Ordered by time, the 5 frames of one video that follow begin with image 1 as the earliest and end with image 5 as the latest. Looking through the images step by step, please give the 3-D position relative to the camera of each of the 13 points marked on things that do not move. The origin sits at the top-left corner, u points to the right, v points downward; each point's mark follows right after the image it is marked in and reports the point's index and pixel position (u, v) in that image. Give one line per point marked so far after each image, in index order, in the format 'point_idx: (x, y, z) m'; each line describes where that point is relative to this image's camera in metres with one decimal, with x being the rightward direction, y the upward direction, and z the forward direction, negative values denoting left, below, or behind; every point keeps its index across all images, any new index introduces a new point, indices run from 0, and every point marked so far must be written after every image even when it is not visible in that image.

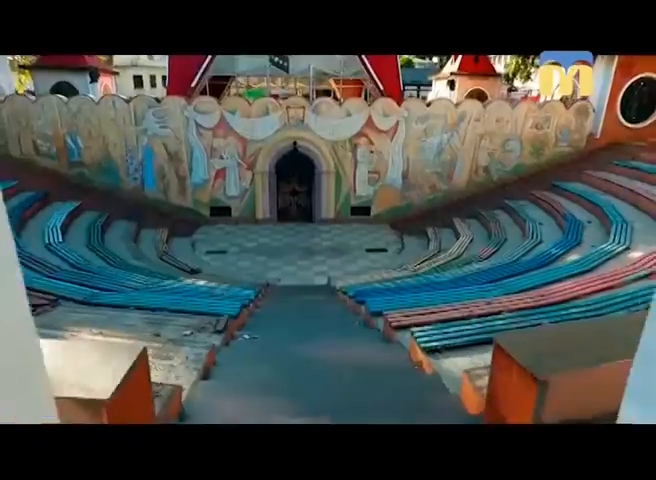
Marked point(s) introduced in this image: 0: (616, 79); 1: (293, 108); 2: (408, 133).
0: (+3.6, +1.9, +5.2) m
1: (-0.4, +1.6, +5.0) m
2: (+1.0, +1.4, +5.1) m
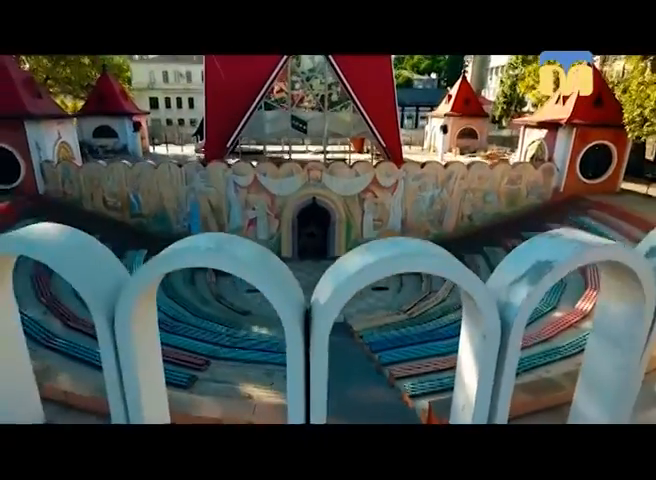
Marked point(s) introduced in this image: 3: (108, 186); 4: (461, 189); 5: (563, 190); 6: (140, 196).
0: (+3.8, +1.3, +6.3) m
1: (-0.2, +1.0, +6.1) m
2: (+1.2, +0.8, +6.2) m
3: (-3.2, +0.8, +5.9) m
4: (+2.1, +0.8, +6.3) m
5: (+3.6, +0.8, +6.2) m
6: (-2.8, +0.6, +5.9) m
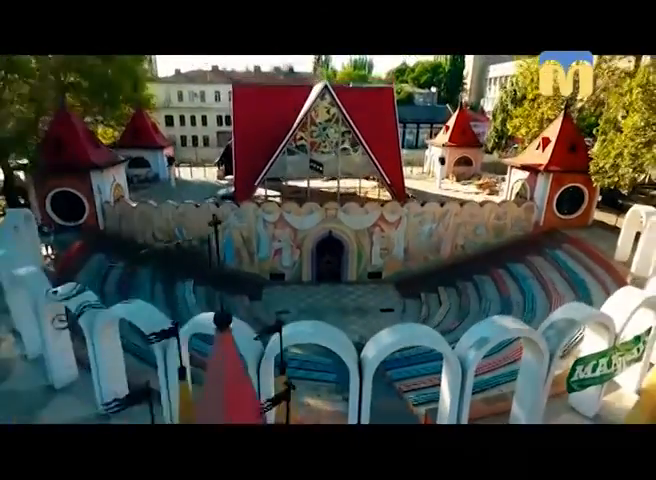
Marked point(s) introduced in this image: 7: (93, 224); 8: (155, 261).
0: (+4.0, +0.8, +7.4) m
1: (0.0, +0.6, +7.2) m
2: (+1.5, +0.3, +7.3) m
3: (-3.0, +0.3, +7.0) m
4: (+2.3, +0.3, +7.3) m
5: (+3.9, +0.3, +7.3) m
6: (-2.5, +0.1, +7.0) m
7: (-4.0, +0.3, +7.0) m
8: (-2.9, -0.3, +6.8) m
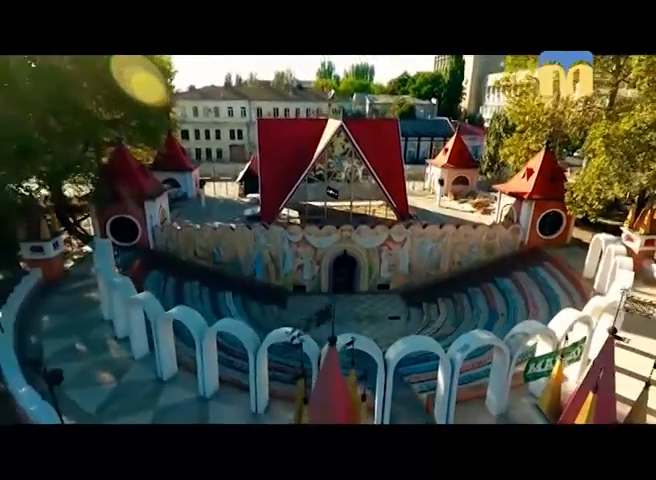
0: (+4.4, +0.5, +8.6) m
1: (+0.4, +0.2, +8.4) m
2: (+1.8, 0.0, +8.5) m
3: (-2.6, 0.0, +8.2) m
4: (+2.7, -0.1, +8.6) m
5: (+4.2, -0.1, +8.5) m
6: (-2.2, -0.2, +8.2) m
7: (-3.7, -0.1, +8.2) m
8: (-2.6, -0.7, +8.0) m
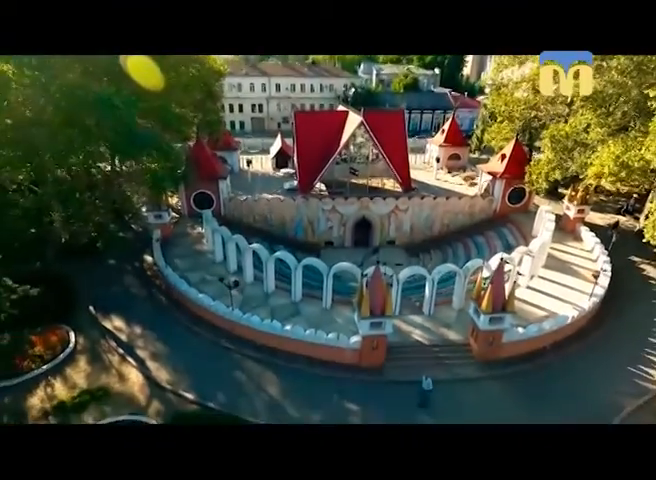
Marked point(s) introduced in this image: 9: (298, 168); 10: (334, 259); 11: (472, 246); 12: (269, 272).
0: (+5.0, +1.4, +11.5) m
1: (+1.0, +1.1, +11.3) m
2: (+2.5, +0.9, +11.5) m
3: (-2.0, +0.8, +11.2) m
4: (+3.3, +0.9, +11.5) m
5: (+4.8, +0.8, +11.4) m
6: (-1.5, +0.7, +11.2) m
7: (-3.0, +0.8, +11.2) m
8: (-2.0, +0.2, +11.0) m
9: (-0.9, +2.1, +11.8) m
10: (+0.2, -0.5, +11.1) m
11: (+4.0, -0.2, +10.8) m
12: (-1.1, -0.6, +7.3) m
